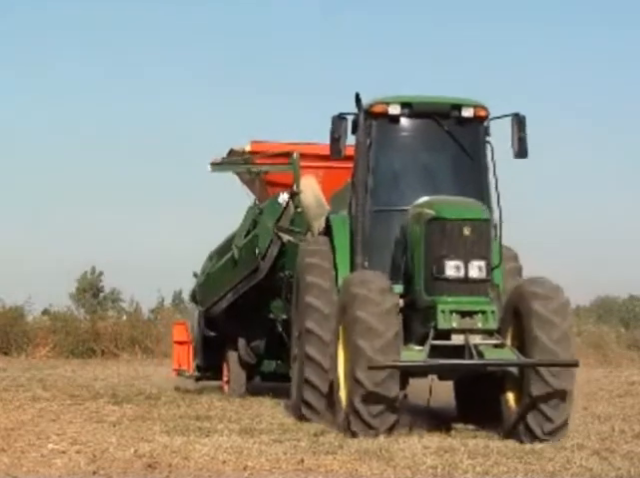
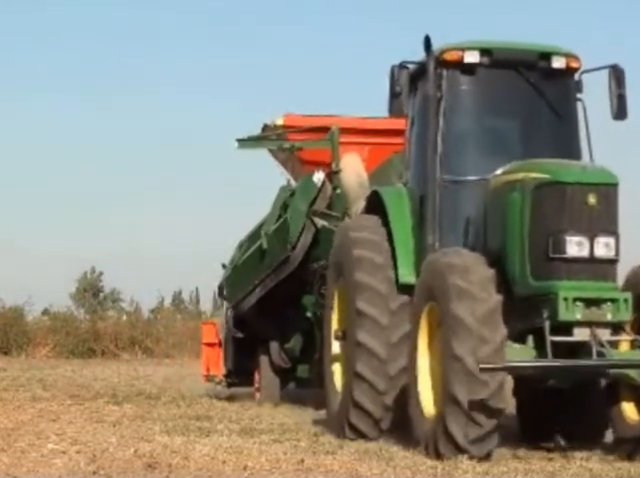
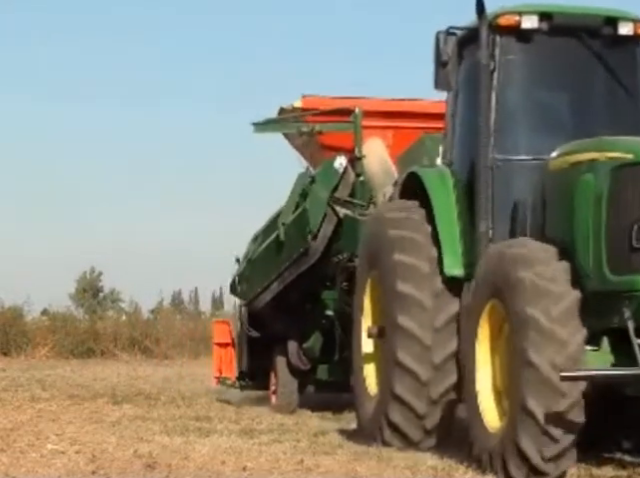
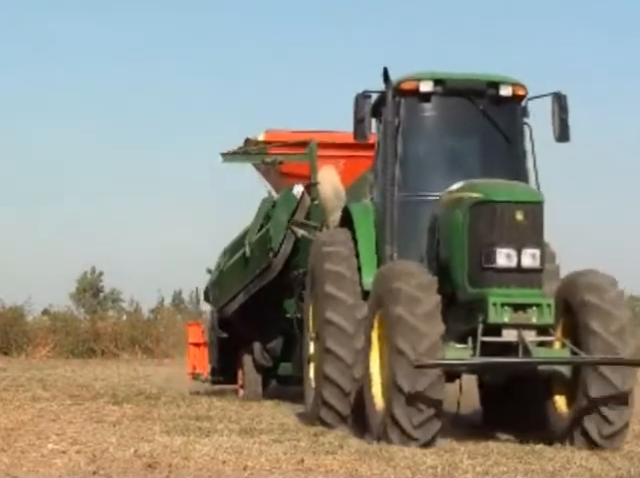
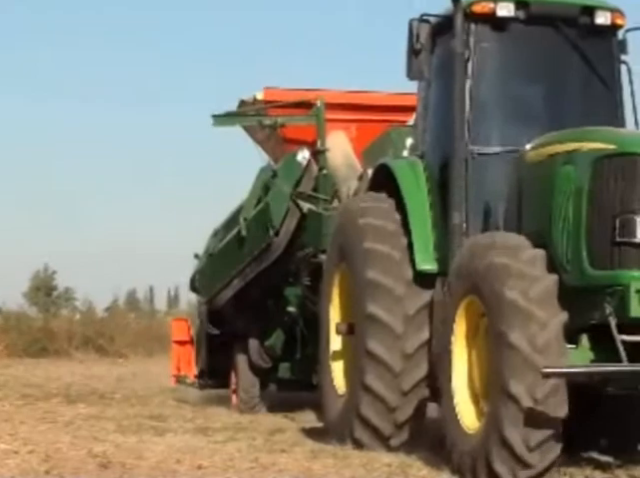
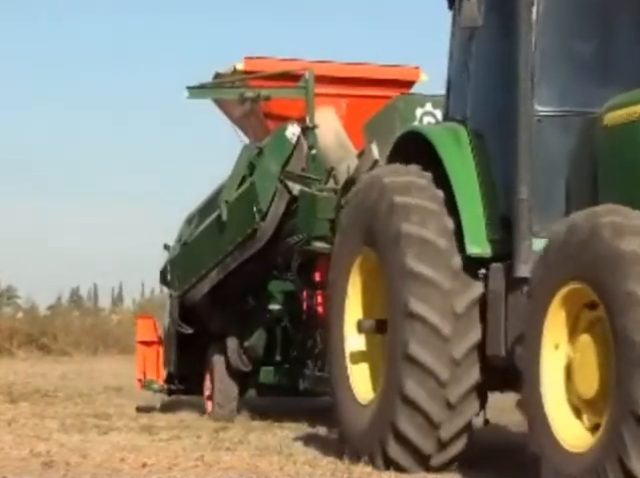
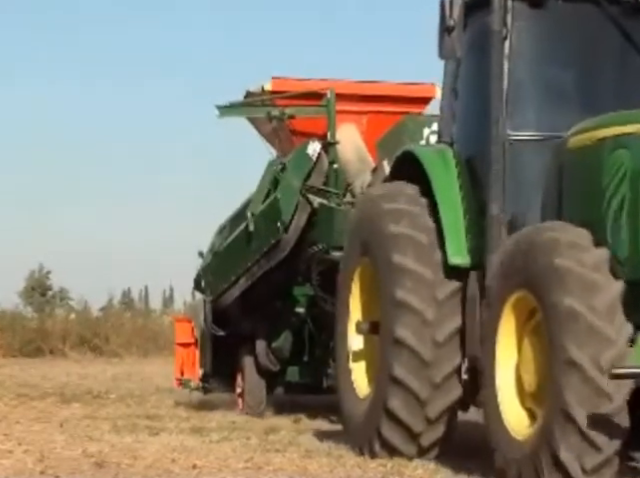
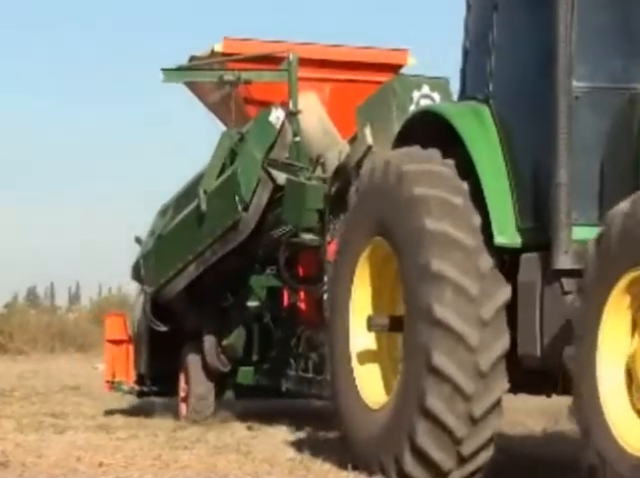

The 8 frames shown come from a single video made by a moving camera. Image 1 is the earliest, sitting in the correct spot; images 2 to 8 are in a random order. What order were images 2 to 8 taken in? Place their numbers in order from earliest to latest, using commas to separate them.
4, 2, 3, 5, 7, 6, 8
